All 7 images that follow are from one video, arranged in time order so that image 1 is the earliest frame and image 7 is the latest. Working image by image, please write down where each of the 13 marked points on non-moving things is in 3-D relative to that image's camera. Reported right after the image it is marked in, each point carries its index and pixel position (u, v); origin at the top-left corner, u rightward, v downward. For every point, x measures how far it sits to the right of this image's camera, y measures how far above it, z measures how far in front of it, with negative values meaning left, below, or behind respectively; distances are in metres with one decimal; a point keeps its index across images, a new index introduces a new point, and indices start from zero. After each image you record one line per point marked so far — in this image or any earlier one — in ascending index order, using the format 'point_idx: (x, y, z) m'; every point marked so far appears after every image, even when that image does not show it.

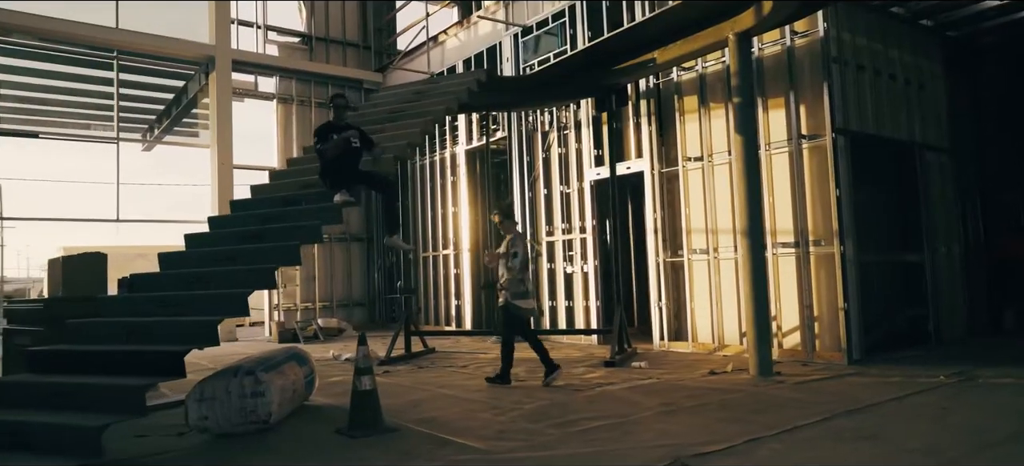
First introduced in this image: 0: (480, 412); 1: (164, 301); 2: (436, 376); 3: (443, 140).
0: (-0.3, -1.3, +5.1) m
1: (-2.5, -0.5, +4.8) m
2: (-0.8, -1.5, +7.1) m
3: (-1.3, +1.8, +13.1) m
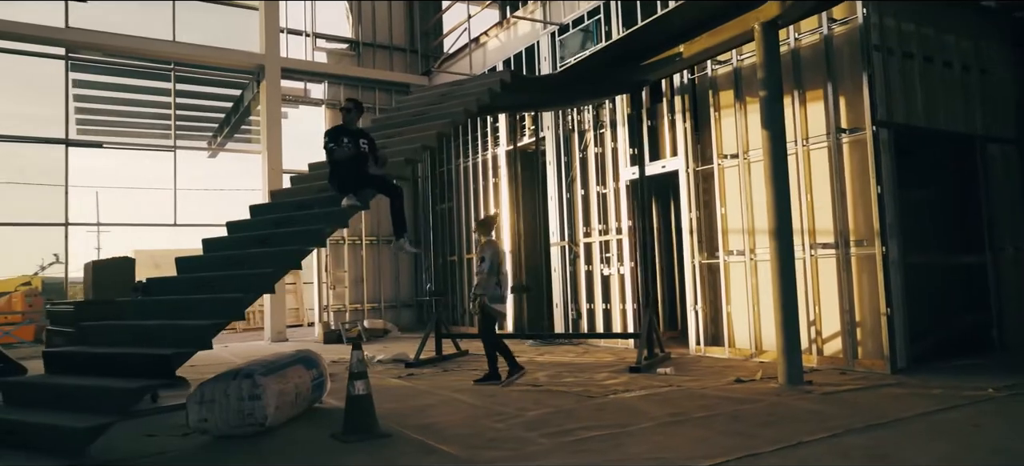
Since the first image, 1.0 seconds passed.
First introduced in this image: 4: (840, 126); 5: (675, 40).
0: (-0.2, -1.4, +5.0) m
1: (-2.5, -0.5, +5.0) m
2: (-0.6, -1.5, +7.0) m
3: (-0.5, +1.8, +13.1) m
4: (+3.3, +1.1, +6.9) m
5: (+1.6, +2.0, +6.9) m
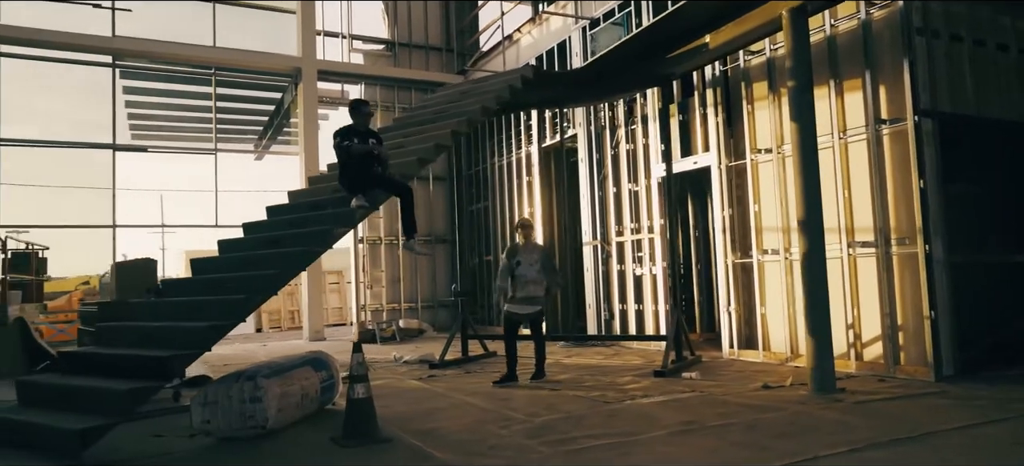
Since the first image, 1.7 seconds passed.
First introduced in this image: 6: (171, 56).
0: (-0.2, -1.4, +4.8) m
1: (-2.4, -0.5, +5.0) m
2: (-0.4, -1.5, +6.9) m
3: (+0.1, +1.8, +13.0) m
4: (+3.5, +1.1, +6.5) m
5: (+1.8, +2.0, +6.6) m
6: (-6.4, +3.3, +12.8) m
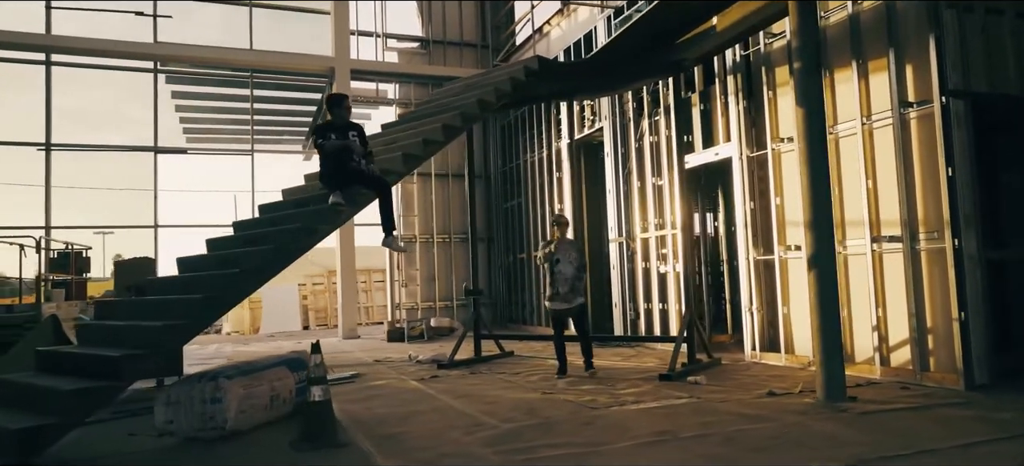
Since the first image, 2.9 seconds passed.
0: (-0.4, -1.3, +4.6) m
1: (-2.6, -0.5, +5.0) m
2: (-0.4, -1.5, +6.7) m
3: (+0.7, +1.8, +12.7) m
4: (+3.4, +1.2, +5.9) m
5: (+1.7, +2.0, +6.2) m
6: (-5.9, +3.3, +13.2) m
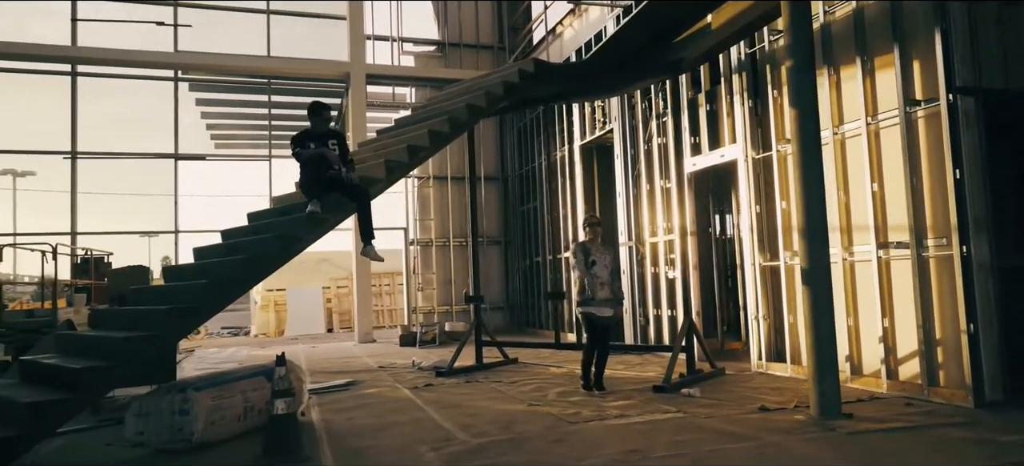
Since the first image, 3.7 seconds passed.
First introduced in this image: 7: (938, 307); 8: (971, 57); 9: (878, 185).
0: (-0.6, -1.4, +4.5) m
1: (-2.8, -0.6, +5.0) m
2: (-0.5, -1.5, +6.6) m
3: (+0.9, +1.8, +12.5) m
4: (+3.3, +1.1, +5.6) m
5: (+1.6, +2.0, +5.9) m
6: (-5.6, +3.2, +13.4) m
7: (+3.4, -0.6, +5.4) m
8: (+3.6, +1.4, +5.3) m
9: (+3.2, +0.4, +5.9) m
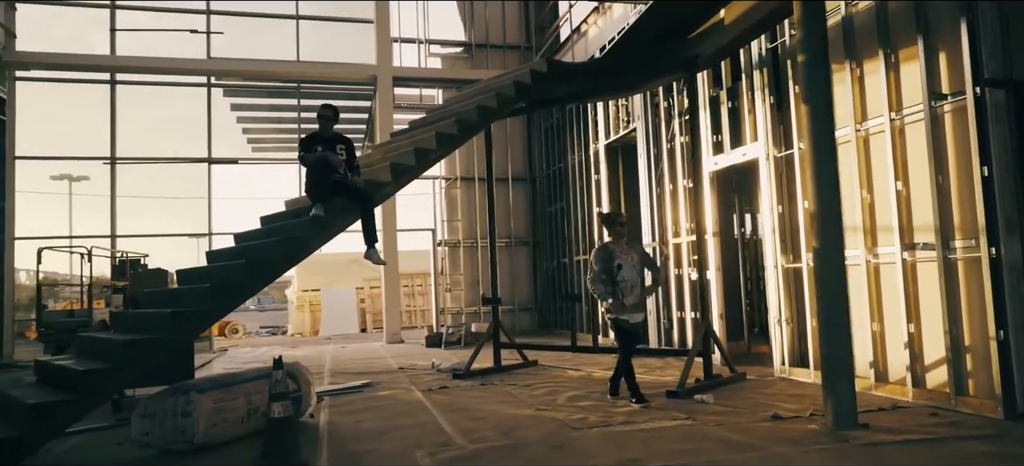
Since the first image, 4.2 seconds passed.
0: (-0.6, -1.4, +4.5) m
1: (-2.8, -0.6, +5.1) m
2: (-0.3, -1.6, +6.5) m
3: (+1.4, +1.8, +12.3) m
4: (+3.3, +1.1, +5.3) m
5: (+1.7, +1.9, +5.8) m
6: (-5.1, +3.2, +13.6) m
7: (+3.4, -0.6, +5.1) m
8: (+3.6, +1.4, +5.0) m
9: (+3.2, +0.4, +5.7) m
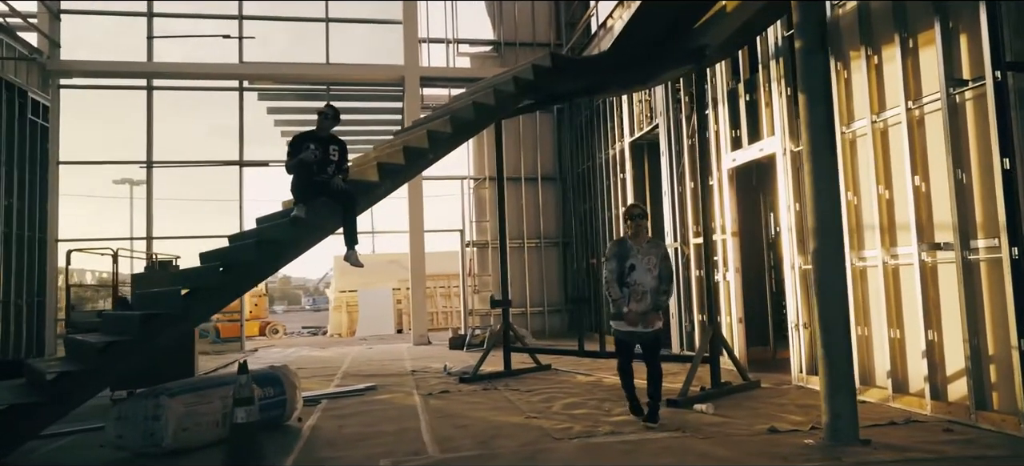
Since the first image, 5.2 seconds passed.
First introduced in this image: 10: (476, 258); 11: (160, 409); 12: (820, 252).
0: (-0.8, -1.4, +4.4) m
1: (-2.9, -0.7, +5.1) m
2: (-0.4, -1.6, +6.4) m
3: (+1.8, +1.8, +12.0) m
4: (+3.2, +1.1, +4.9) m
5: (+1.6, +1.9, +5.4) m
6: (-4.5, +3.2, +13.8) m
7: (+3.3, -0.6, +4.7) m
8: (+3.4, +1.4, +4.6) m
9: (+3.1, +0.4, +5.2) m
10: (-0.8, -0.5, +14.5) m
11: (-2.3, -1.2, +4.5) m
12: (+2.0, -0.1, +4.4) m
